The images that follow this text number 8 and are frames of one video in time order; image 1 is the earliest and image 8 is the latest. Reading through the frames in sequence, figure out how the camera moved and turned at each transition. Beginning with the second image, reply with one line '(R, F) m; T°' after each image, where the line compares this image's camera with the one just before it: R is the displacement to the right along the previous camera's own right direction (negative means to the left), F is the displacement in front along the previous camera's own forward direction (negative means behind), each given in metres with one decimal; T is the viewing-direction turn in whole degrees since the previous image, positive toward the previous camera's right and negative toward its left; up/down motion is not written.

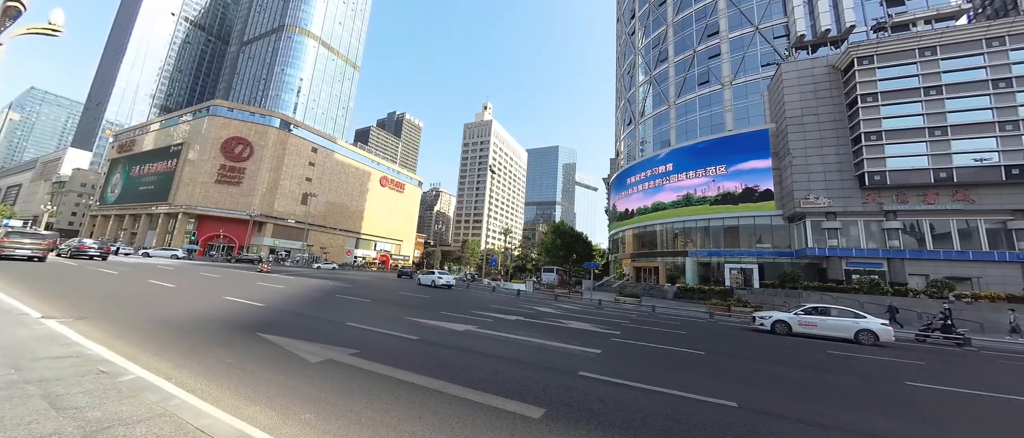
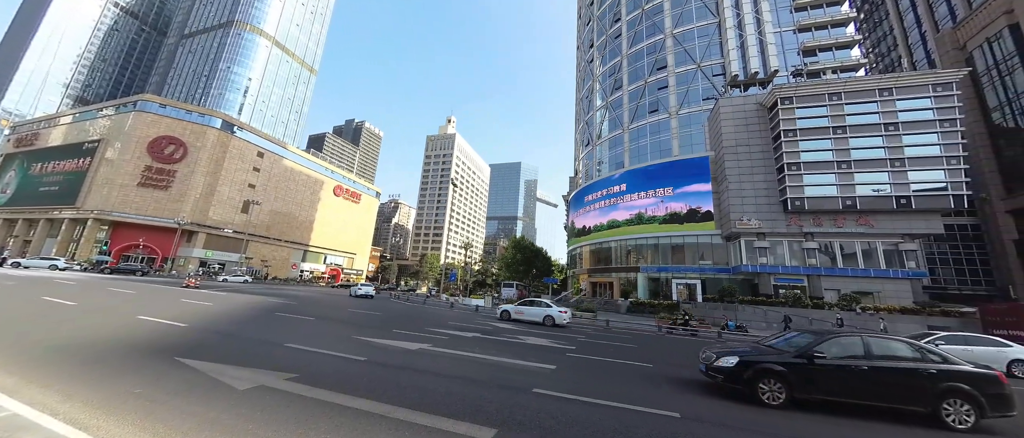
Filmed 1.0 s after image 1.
(+0.1, -0.1) m; +7°
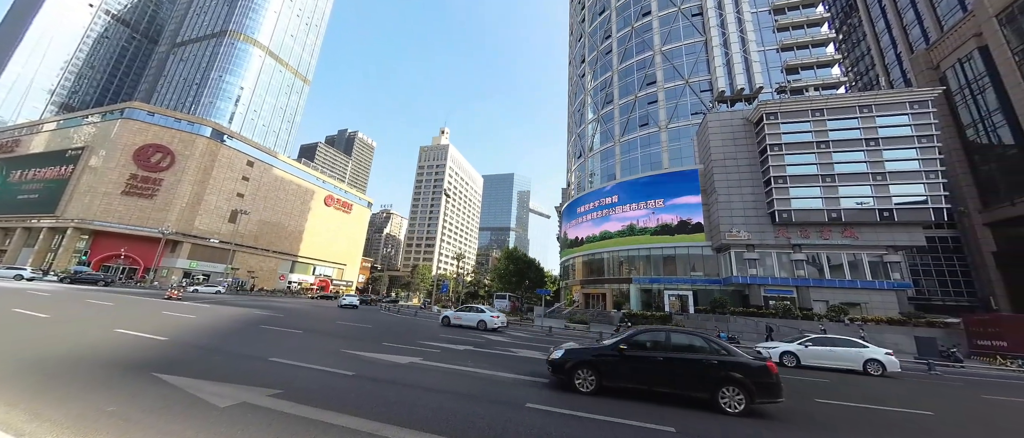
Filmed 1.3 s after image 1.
(0.0, 0.0) m; +1°
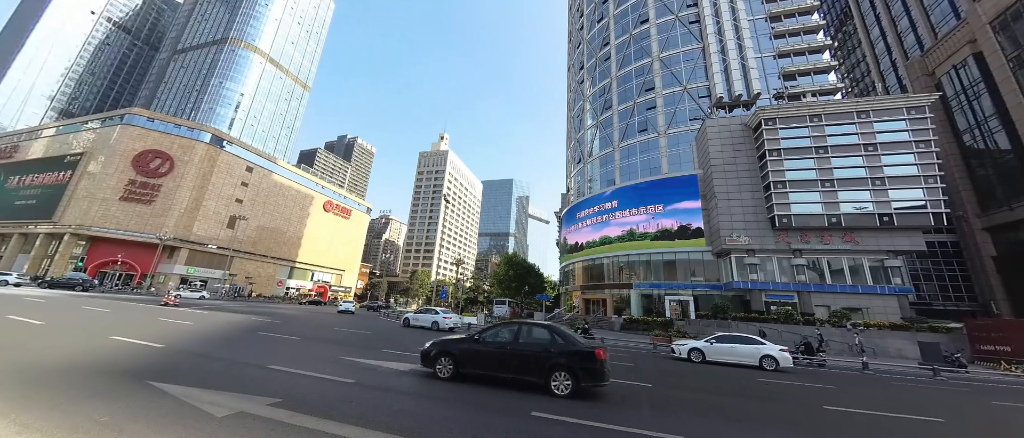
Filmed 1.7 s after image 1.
(-0.1, +0.1) m; 0°
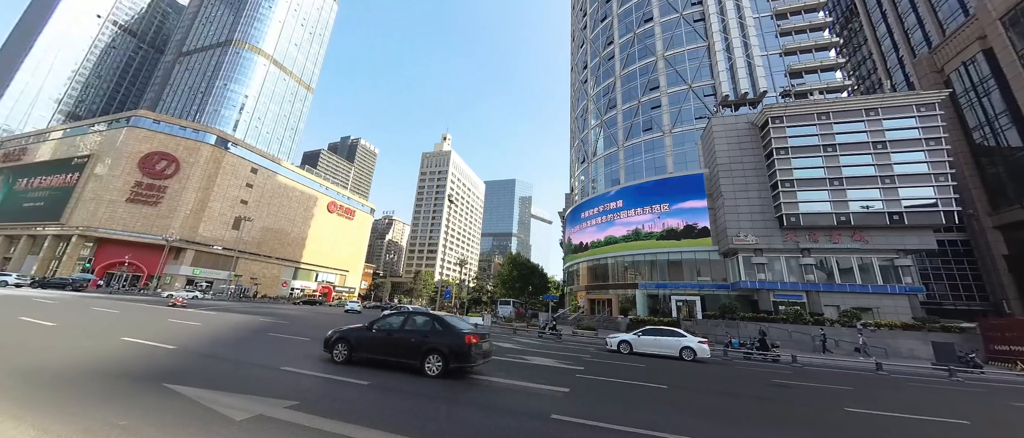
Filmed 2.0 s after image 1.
(-0.2, +0.1) m; 0°
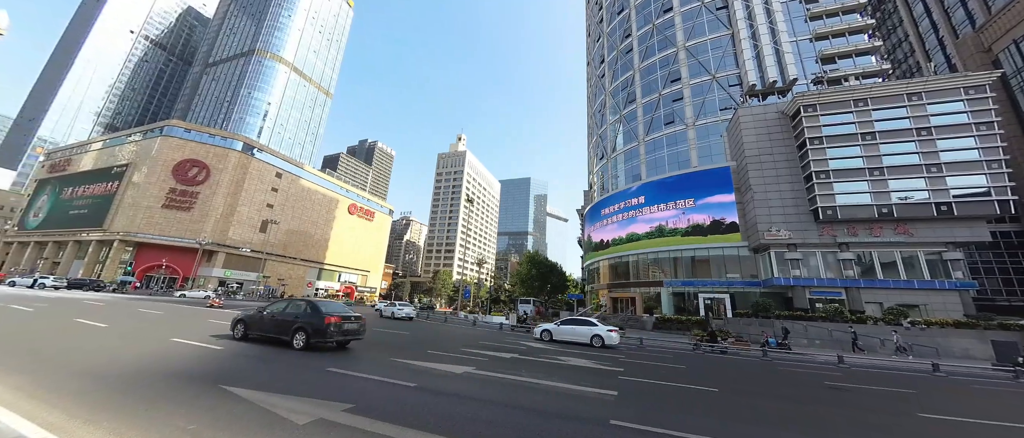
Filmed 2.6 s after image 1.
(-0.5, +0.2) m; -3°
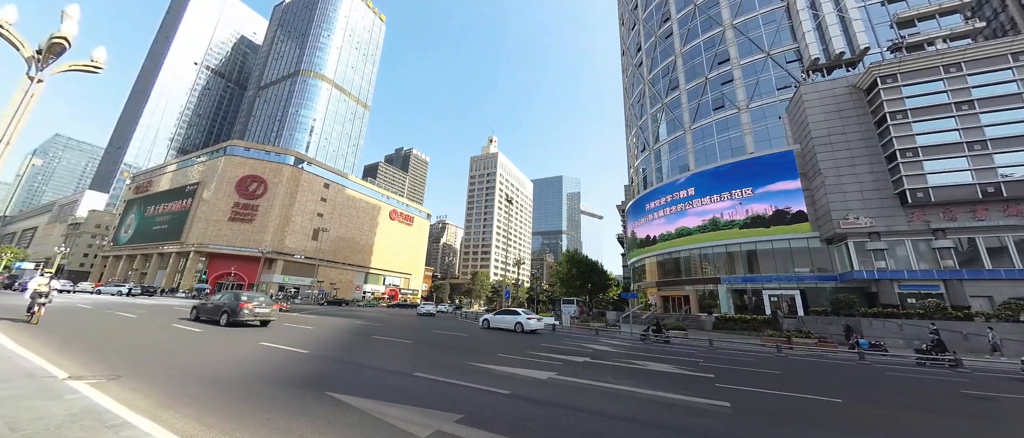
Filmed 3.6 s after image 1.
(-1.0, +0.4) m; -6°
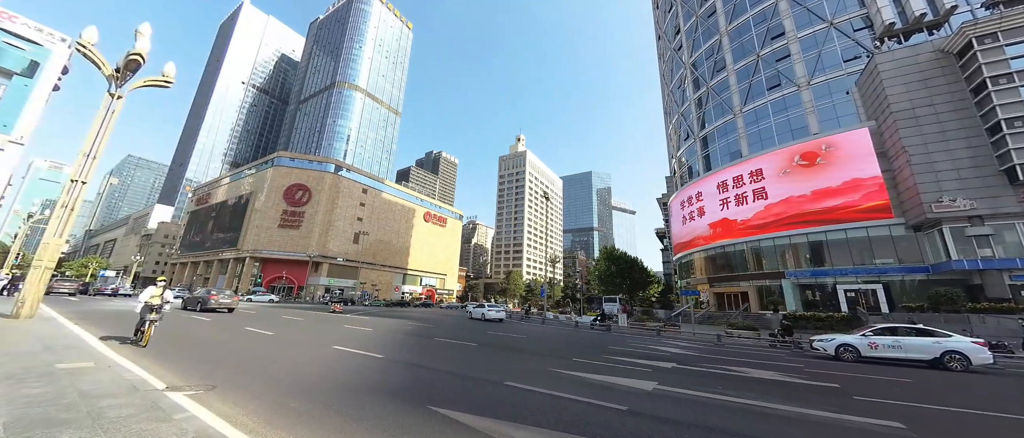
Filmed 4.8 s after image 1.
(-1.1, +0.6) m; -5°
